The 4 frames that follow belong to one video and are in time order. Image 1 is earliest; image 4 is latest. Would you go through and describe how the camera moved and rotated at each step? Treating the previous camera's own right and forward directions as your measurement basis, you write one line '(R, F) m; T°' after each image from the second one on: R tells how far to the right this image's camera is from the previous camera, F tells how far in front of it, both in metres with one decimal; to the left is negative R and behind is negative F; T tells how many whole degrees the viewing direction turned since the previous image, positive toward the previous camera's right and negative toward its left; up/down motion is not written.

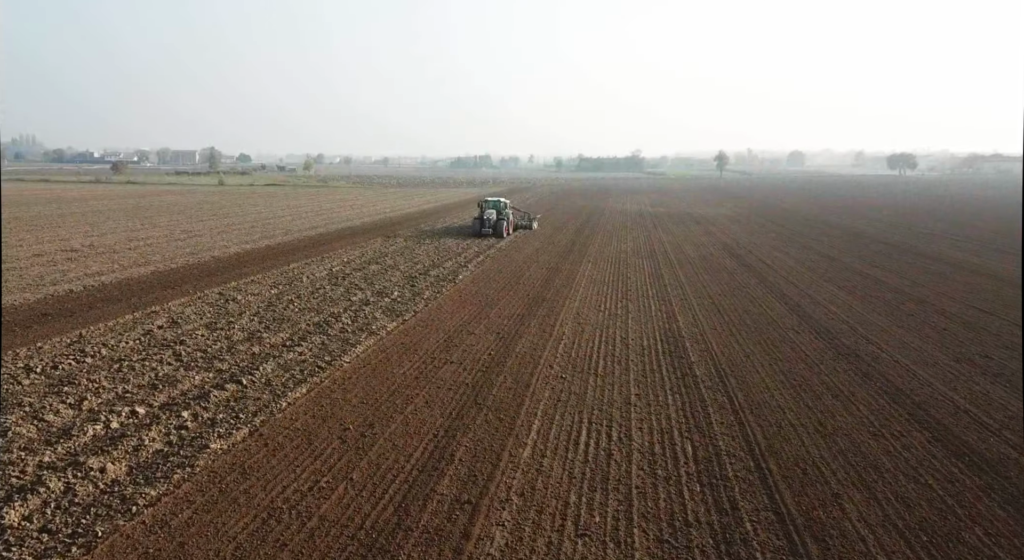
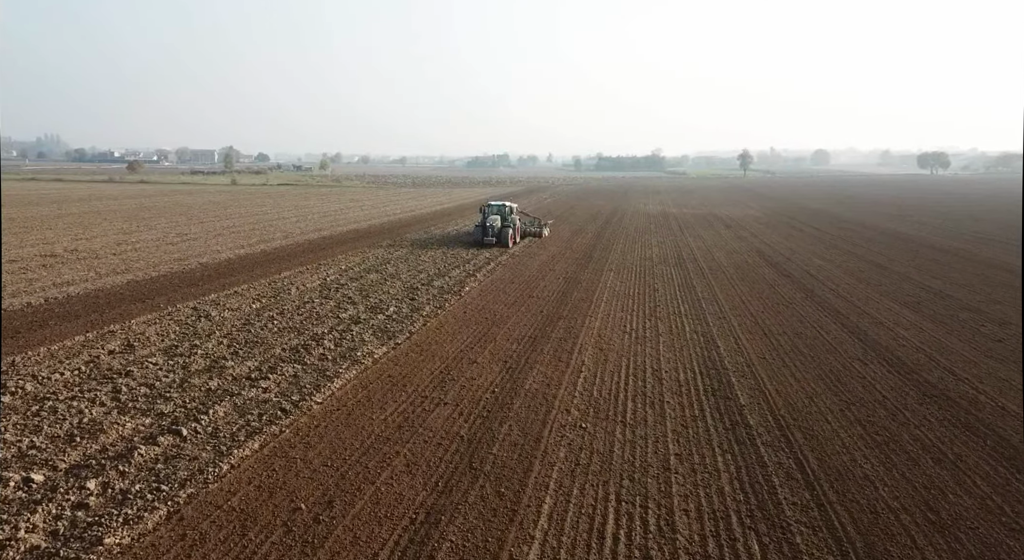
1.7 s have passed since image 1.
(+0.1, +2.0) m; -2°
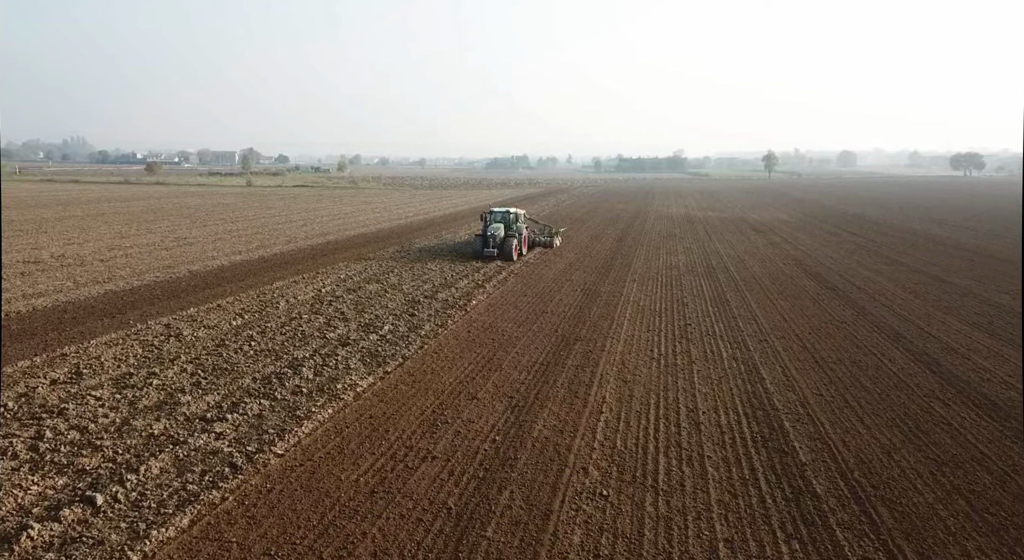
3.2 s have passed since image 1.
(+0.2, +1.7) m; -2°
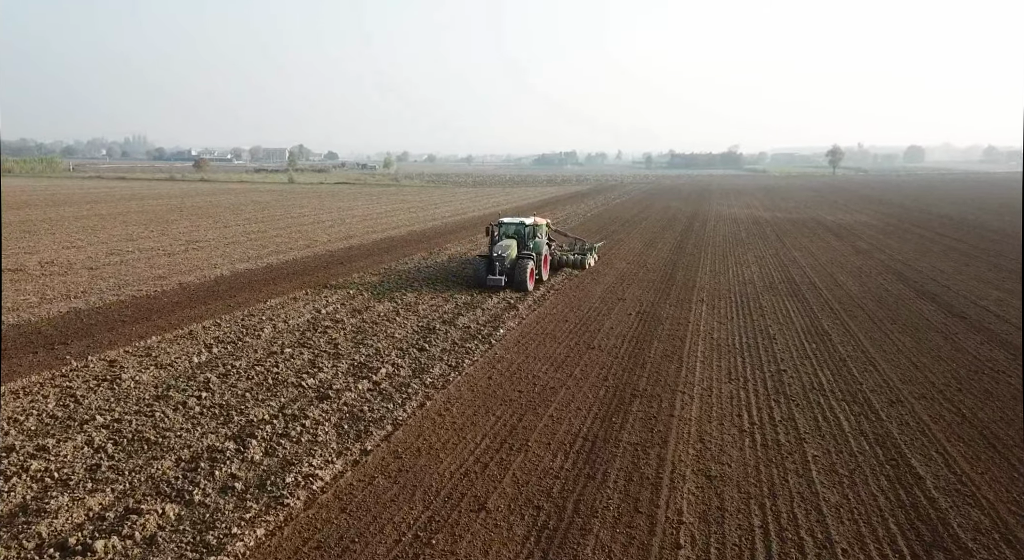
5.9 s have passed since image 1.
(+0.2, +3.2) m; -4°
